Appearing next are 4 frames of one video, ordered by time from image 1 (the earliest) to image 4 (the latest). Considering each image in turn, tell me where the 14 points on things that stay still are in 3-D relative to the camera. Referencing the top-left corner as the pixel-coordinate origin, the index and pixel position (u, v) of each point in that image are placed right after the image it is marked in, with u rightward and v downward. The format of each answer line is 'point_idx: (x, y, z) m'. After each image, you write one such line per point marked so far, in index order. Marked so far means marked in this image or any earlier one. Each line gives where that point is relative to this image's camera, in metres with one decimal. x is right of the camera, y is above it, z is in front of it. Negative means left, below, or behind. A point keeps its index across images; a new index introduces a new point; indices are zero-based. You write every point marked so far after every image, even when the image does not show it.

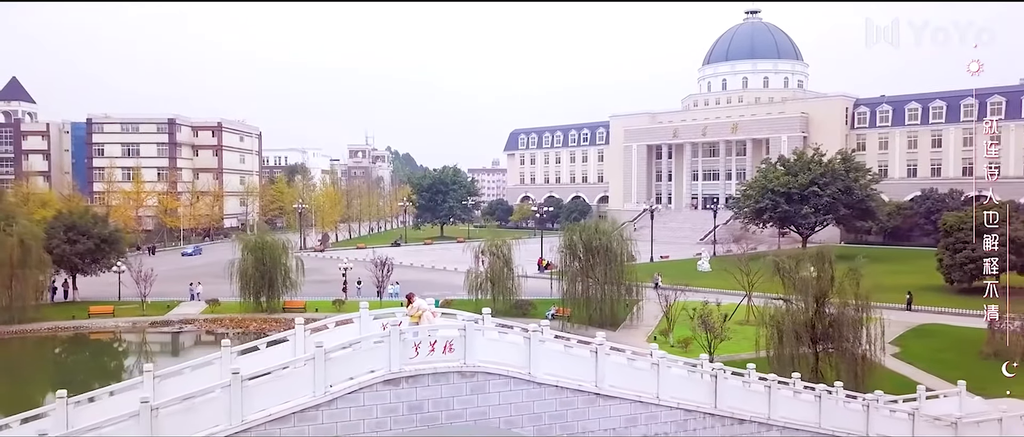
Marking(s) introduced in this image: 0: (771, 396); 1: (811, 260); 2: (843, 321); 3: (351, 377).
0: (+3.2, -2.2, +9.0) m
1: (+5.4, -0.8, +13.4) m
2: (+5.7, -1.7, +12.5) m
3: (-1.6, -1.6, +7.4) m
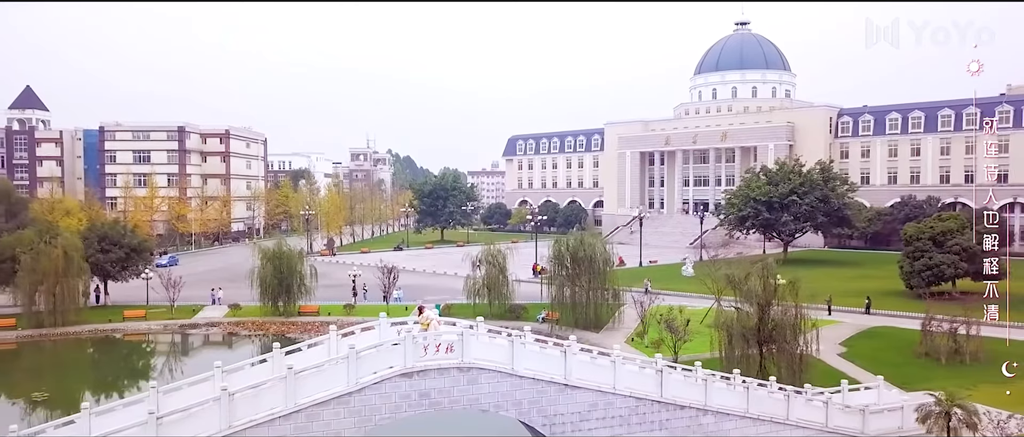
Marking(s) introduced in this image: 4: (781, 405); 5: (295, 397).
0: (+3.0, -2.6, +11.3) m
1: (+5.3, -1.2, +15.6) m
2: (+5.5, -2.2, +14.7) m
3: (-1.8, -2.0, +9.7) m
4: (+4.3, -3.0, +11.7) m
5: (-2.8, -2.3, +9.3) m
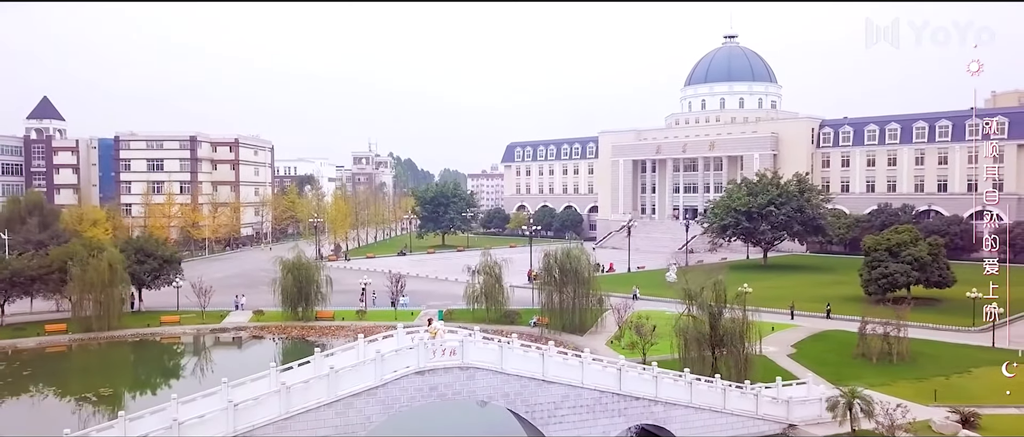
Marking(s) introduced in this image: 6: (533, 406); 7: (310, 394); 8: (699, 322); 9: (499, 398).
0: (+2.8, -3.2, +14.2) m
1: (+5.1, -1.8, +18.5) m
2: (+5.3, -2.7, +17.6) m
3: (-2.0, -2.6, +12.6) m
4: (+4.1, -3.6, +14.6) m
5: (-3.0, -2.9, +12.2) m
6: (+0.4, -3.5, +13.4) m
7: (-3.4, -2.9, +12.1) m
8: (+4.6, -2.6, +17.9) m
9: (-0.2, -3.3, +13.2) m
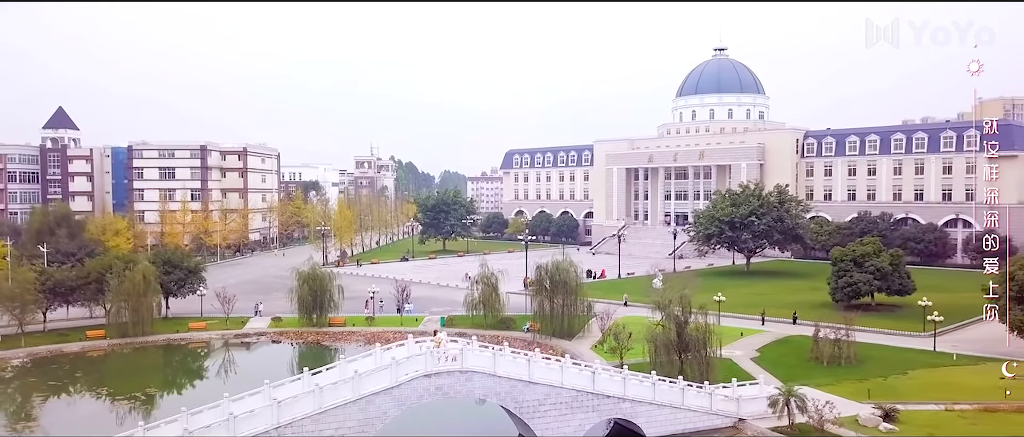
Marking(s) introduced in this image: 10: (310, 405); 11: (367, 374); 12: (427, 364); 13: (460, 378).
0: (+2.6, -3.8, +16.9) m
1: (+4.9, -2.4, +21.2) m
2: (+5.1, -3.3, +20.3) m
3: (-2.2, -3.2, +15.3) m
4: (+3.9, -4.2, +17.3) m
5: (-3.1, -3.5, +14.9) m
6: (+0.2, -4.1, +16.1) m
7: (-3.6, -3.6, +14.8) m
8: (+4.4, -3.2, +20.6) m
9: (-0.4, -3.9, +15.9) m
10: (-4.1, -3.7, +14.6) m
11: (-3.0, -3.2, +15.0) m
12: (-1.8, -3.1, +15.4) m
13: (-1.1, -3.4, +15.6) m
